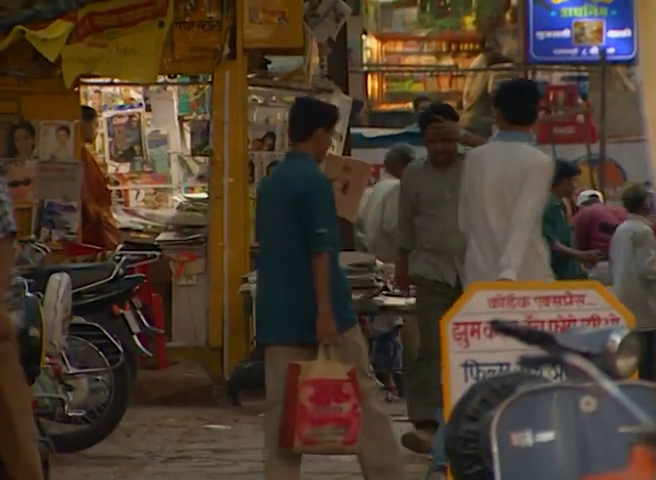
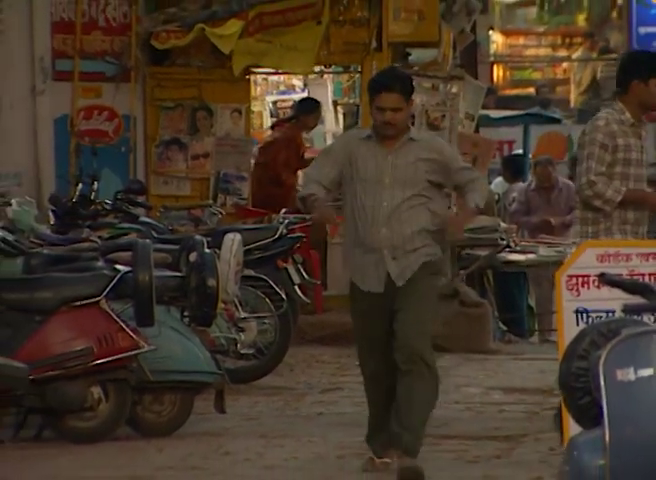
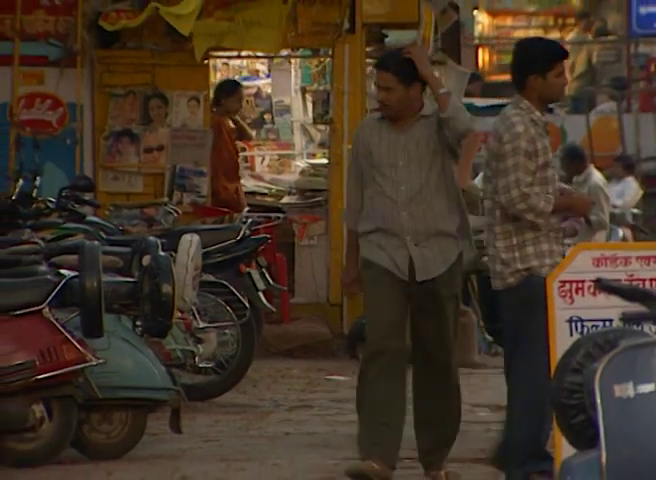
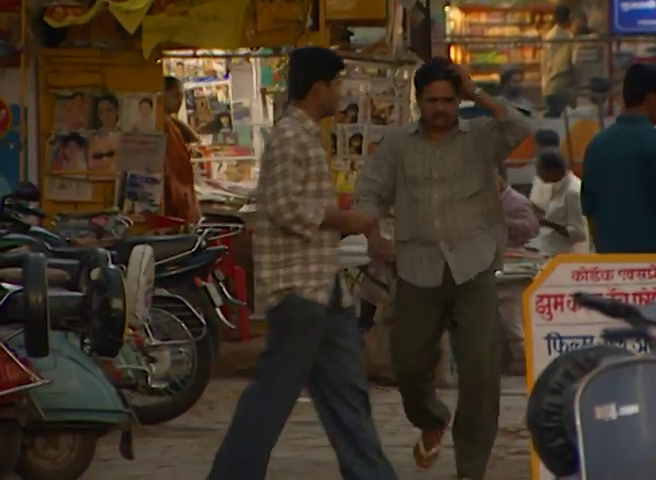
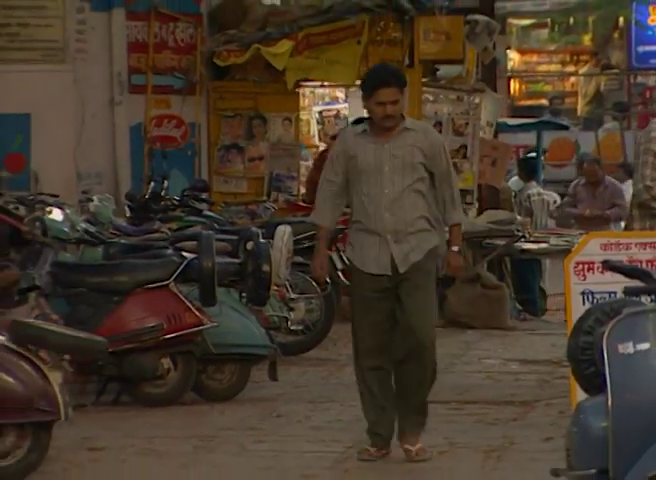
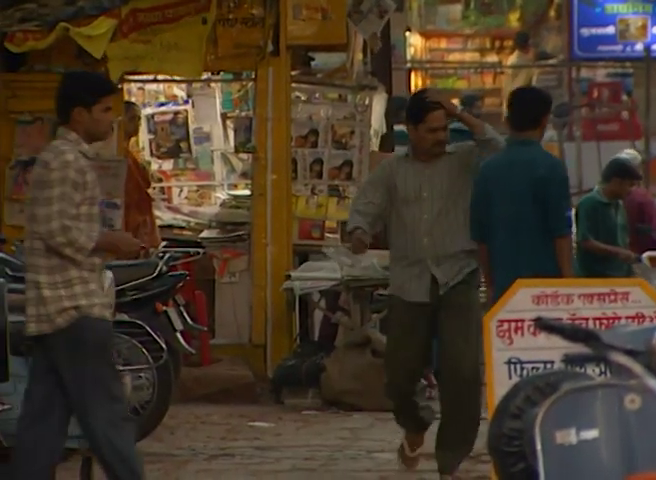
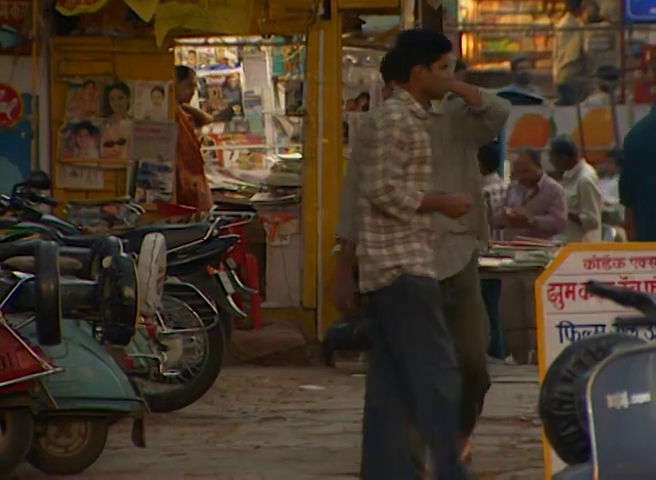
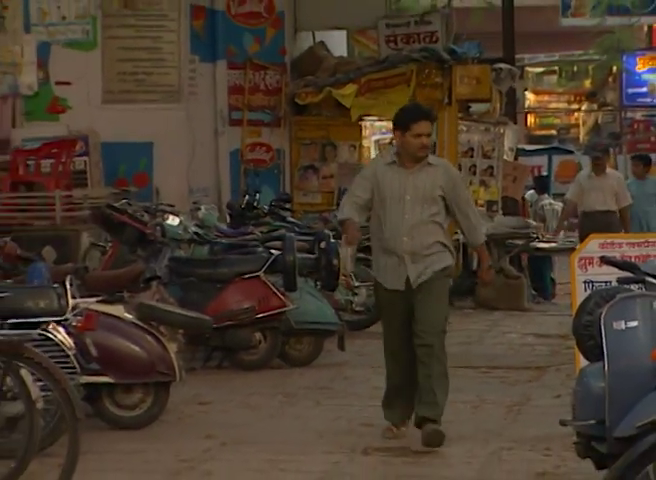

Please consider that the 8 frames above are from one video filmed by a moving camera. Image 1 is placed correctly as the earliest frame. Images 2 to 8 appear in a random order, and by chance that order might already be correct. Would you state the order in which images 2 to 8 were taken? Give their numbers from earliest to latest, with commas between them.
6, 4, 7, 3, 2, 5, 8
